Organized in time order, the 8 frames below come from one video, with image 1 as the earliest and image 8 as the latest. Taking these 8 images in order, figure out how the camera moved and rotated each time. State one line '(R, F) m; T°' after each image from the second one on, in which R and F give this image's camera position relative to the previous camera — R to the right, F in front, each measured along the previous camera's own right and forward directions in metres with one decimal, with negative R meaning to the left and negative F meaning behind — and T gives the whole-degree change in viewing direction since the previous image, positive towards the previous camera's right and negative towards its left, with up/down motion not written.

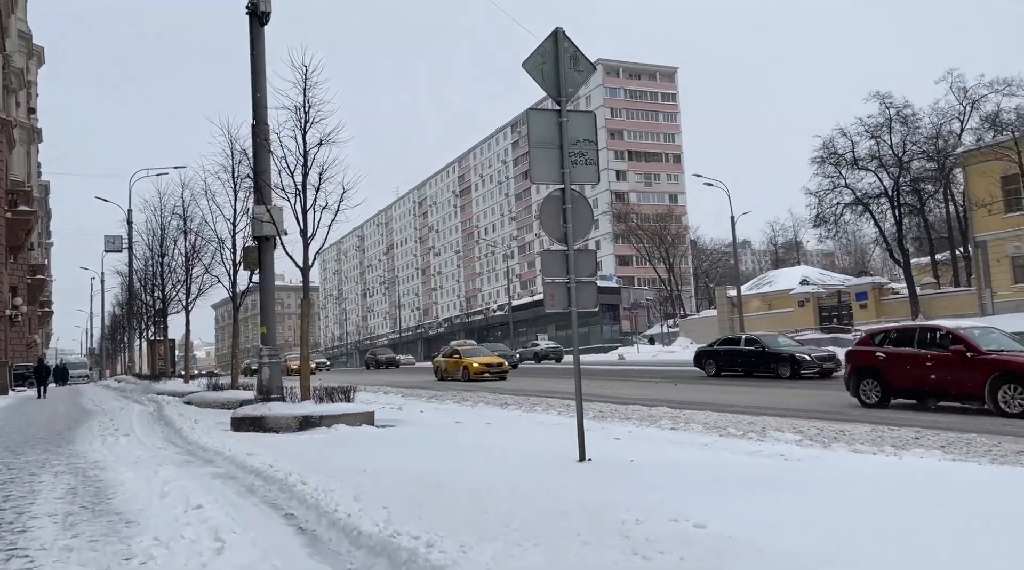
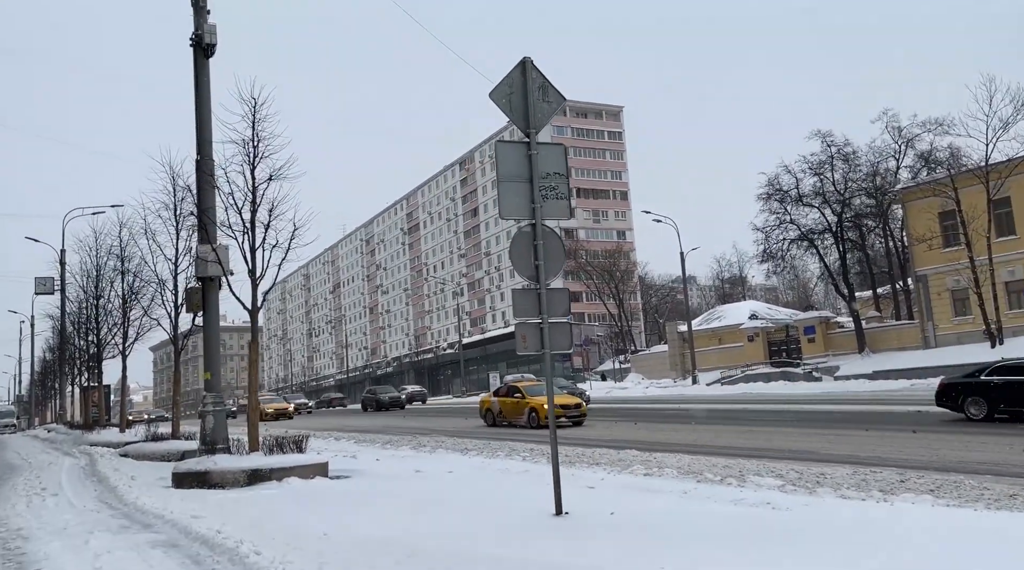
(-0.2, +0.6) m; +3°
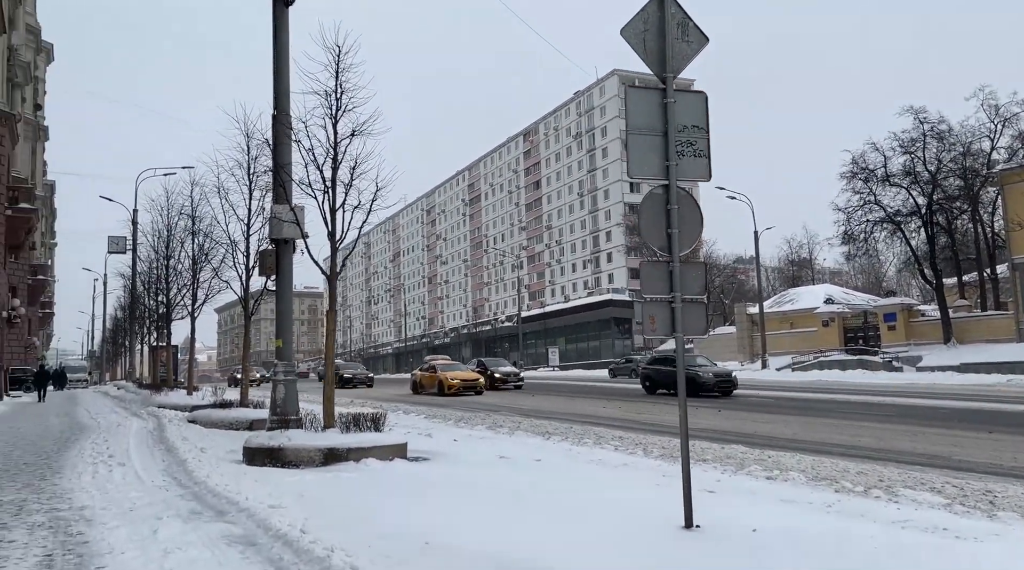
(-0.6, +1.1) m; -4°
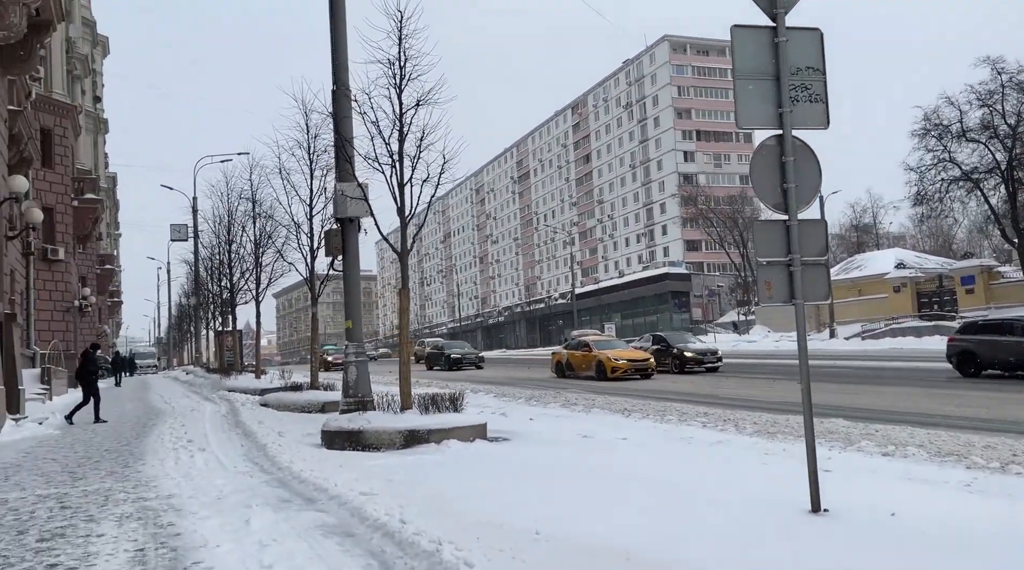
(-0.4, +0.5) m; -3°
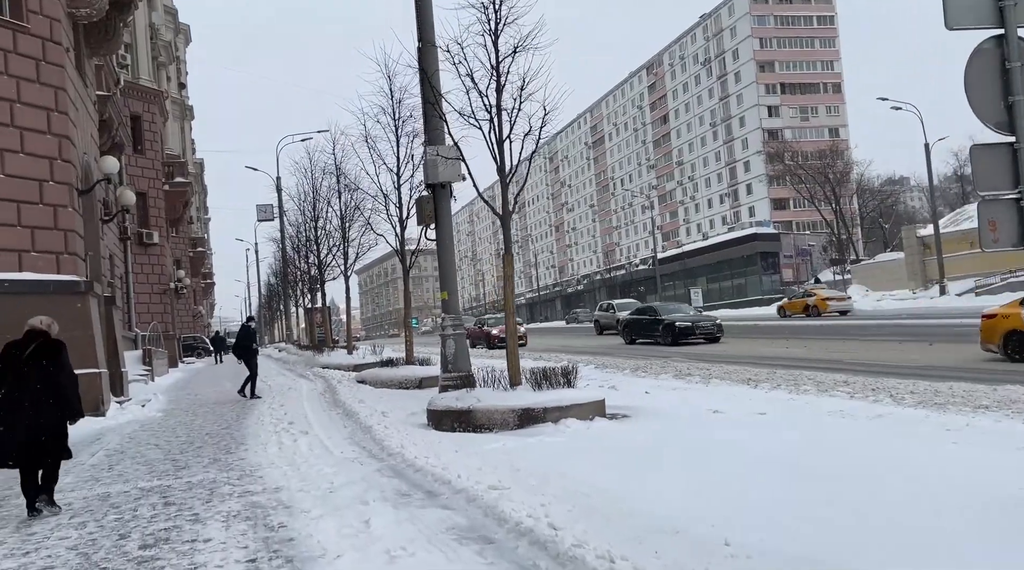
(-0.5, +1.0) m; -5°
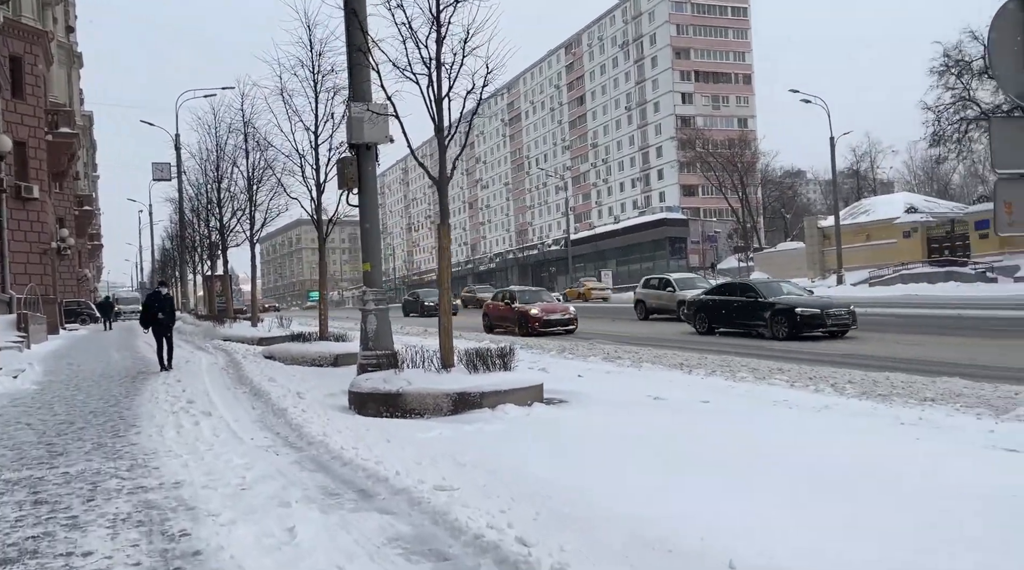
(-0.3, +0.9) m; +6°
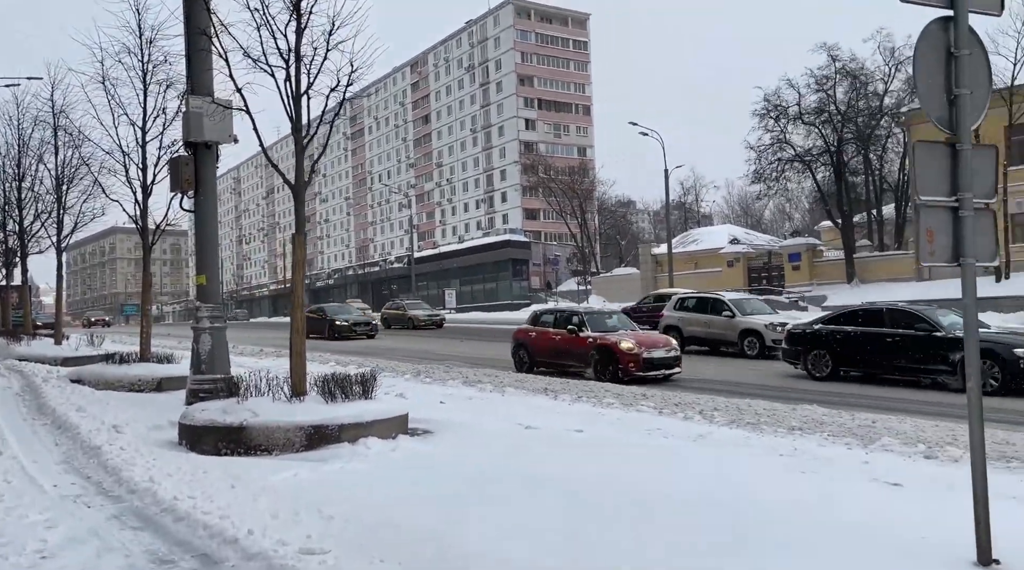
(-0.3, +0.8) m; +11°
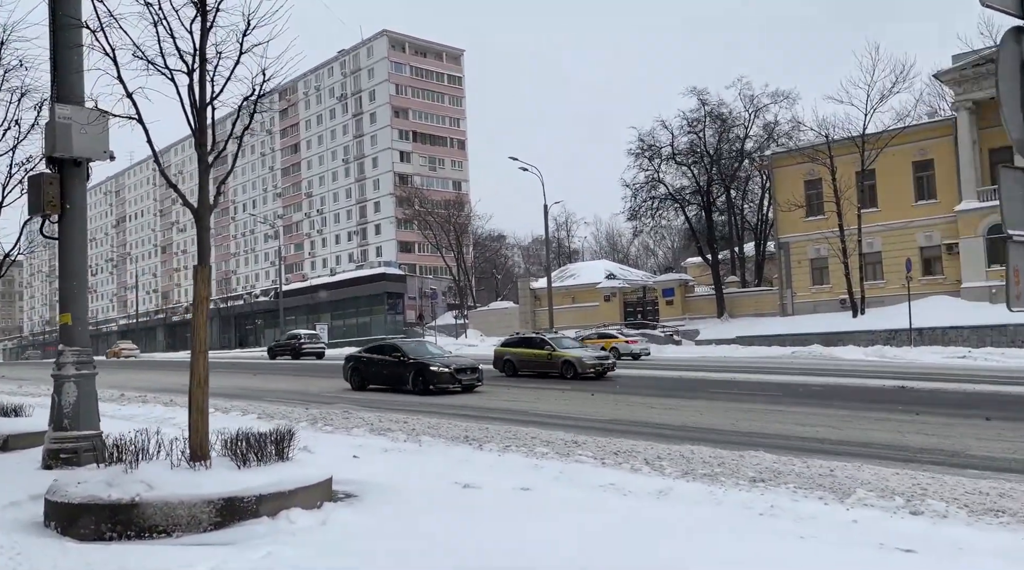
(-0.7, +1.1) m; +9°
